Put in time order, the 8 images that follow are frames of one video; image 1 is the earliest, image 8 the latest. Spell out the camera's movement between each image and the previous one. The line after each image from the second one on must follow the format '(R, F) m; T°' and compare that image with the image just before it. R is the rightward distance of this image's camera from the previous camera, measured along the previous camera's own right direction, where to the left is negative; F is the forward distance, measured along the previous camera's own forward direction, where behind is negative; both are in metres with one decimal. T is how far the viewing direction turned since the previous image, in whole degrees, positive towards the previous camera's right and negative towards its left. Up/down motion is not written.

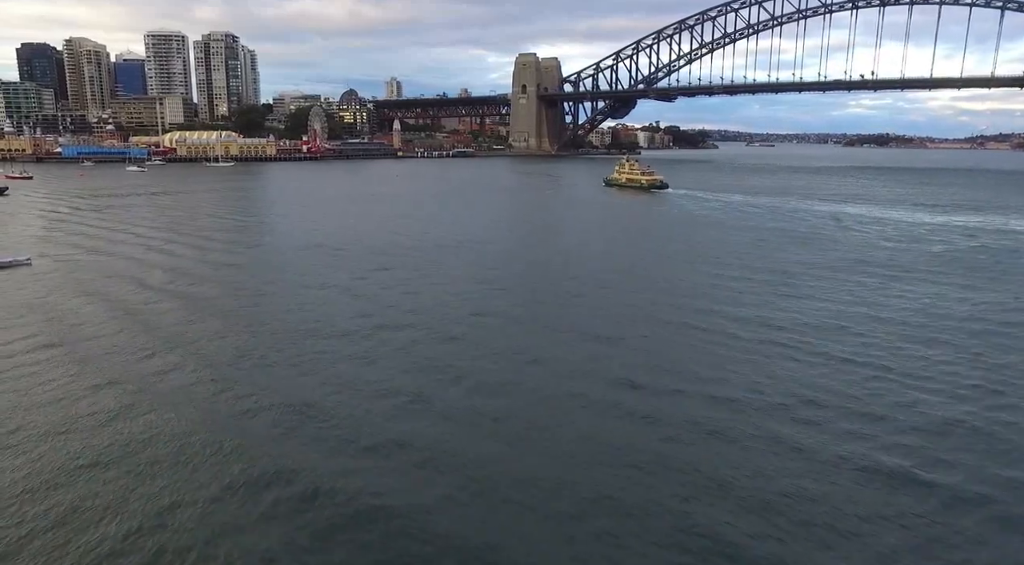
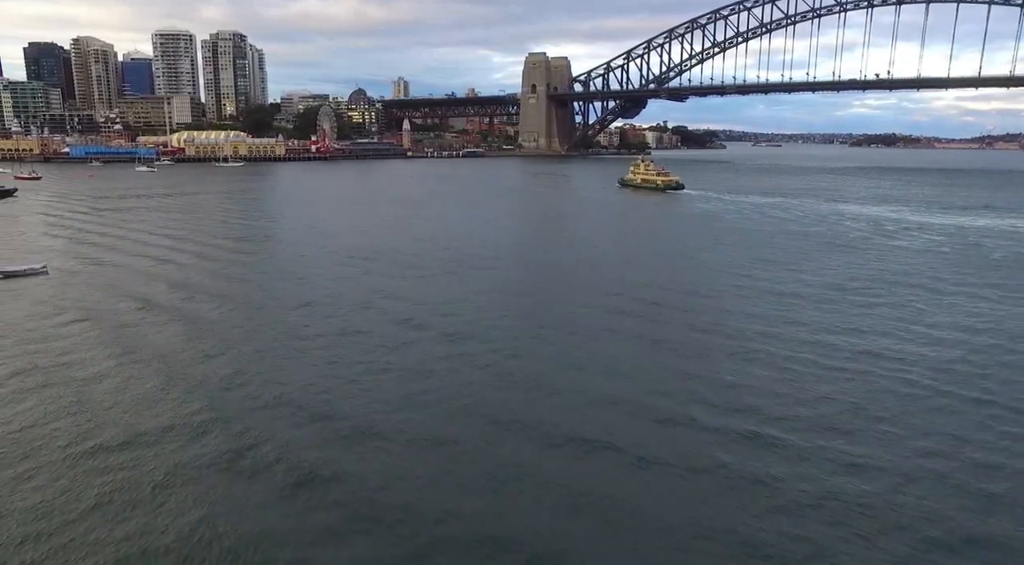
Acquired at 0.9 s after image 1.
(-0.3, +0.3) m; 0°
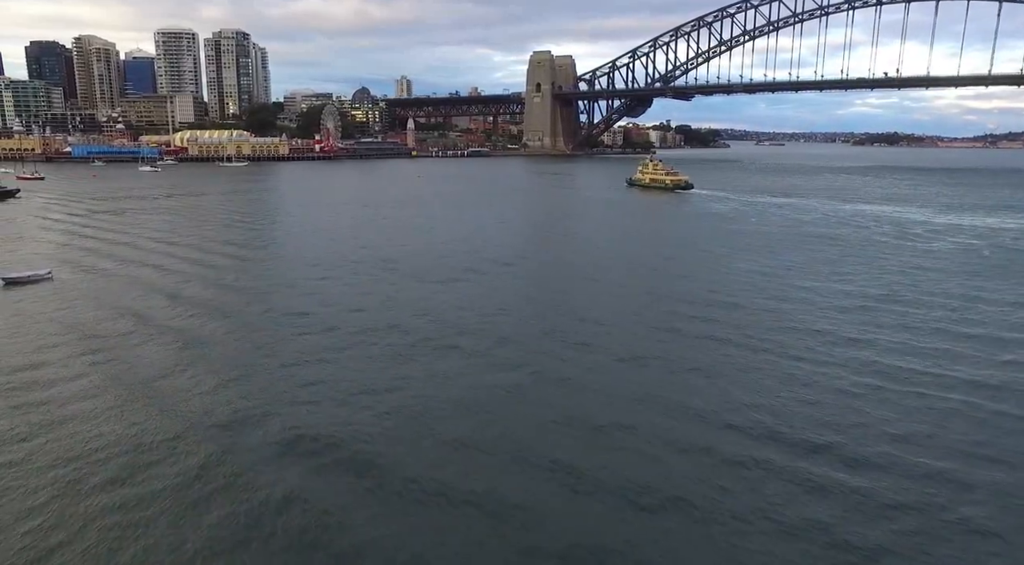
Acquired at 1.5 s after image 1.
(-0.2, +0.2) m; 0°
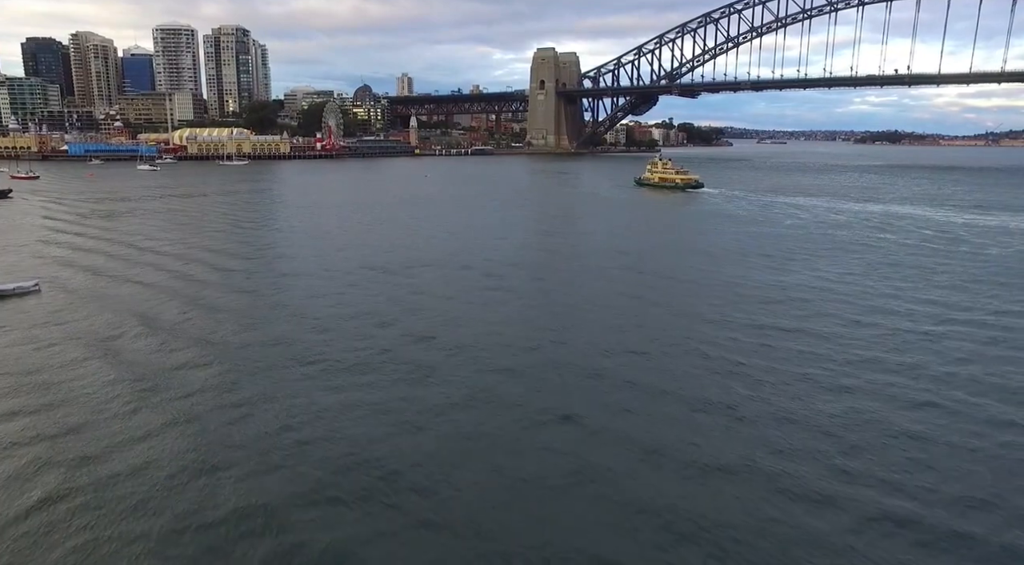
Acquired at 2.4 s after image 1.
(-0.2, +0.4) m; 0°
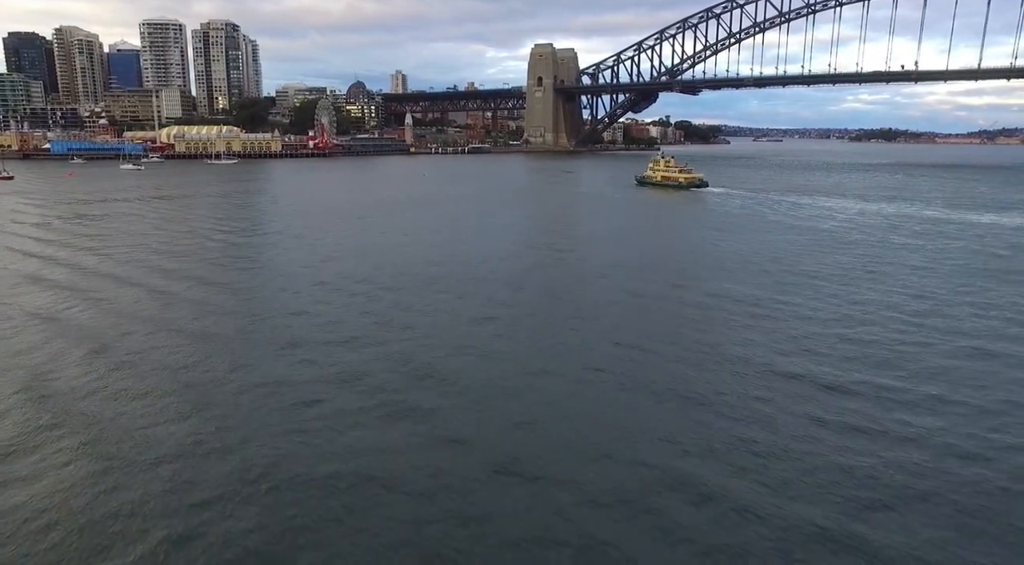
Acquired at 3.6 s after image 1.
(-0.2, +0.7) m; 0°
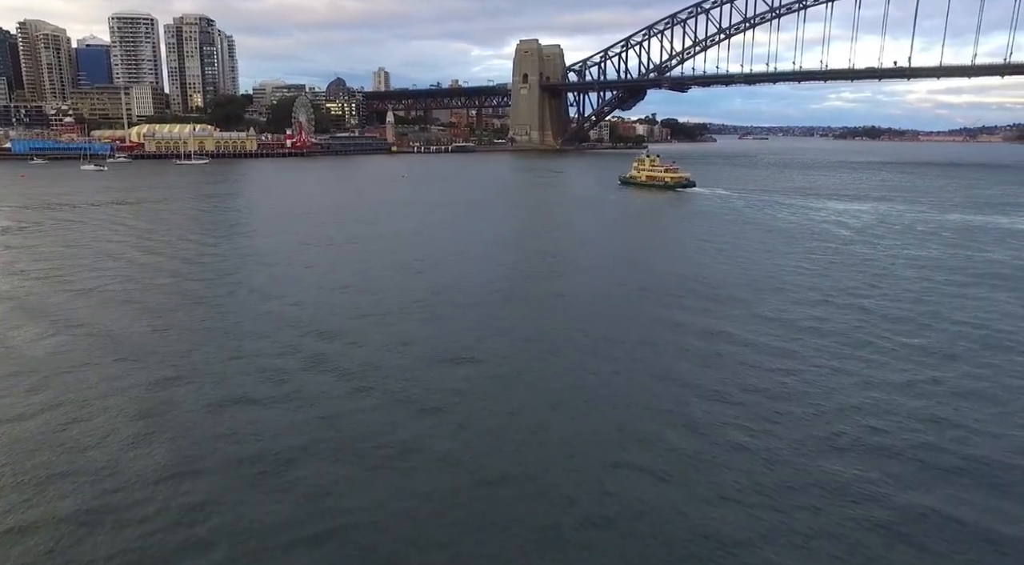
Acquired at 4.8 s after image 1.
(0.0, +0.8) m; +1°
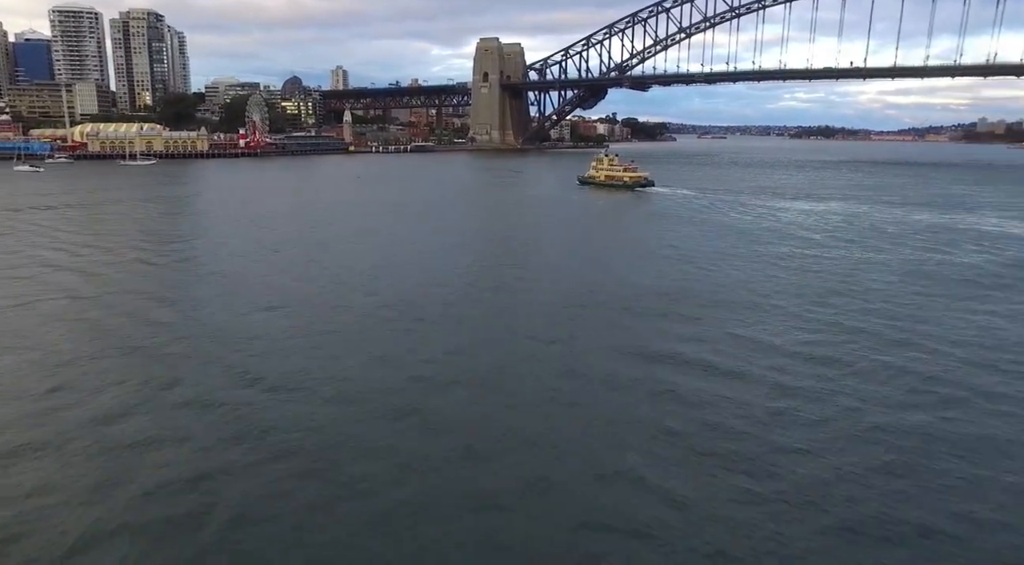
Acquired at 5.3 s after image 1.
(0.0, +0.4) m; +3°
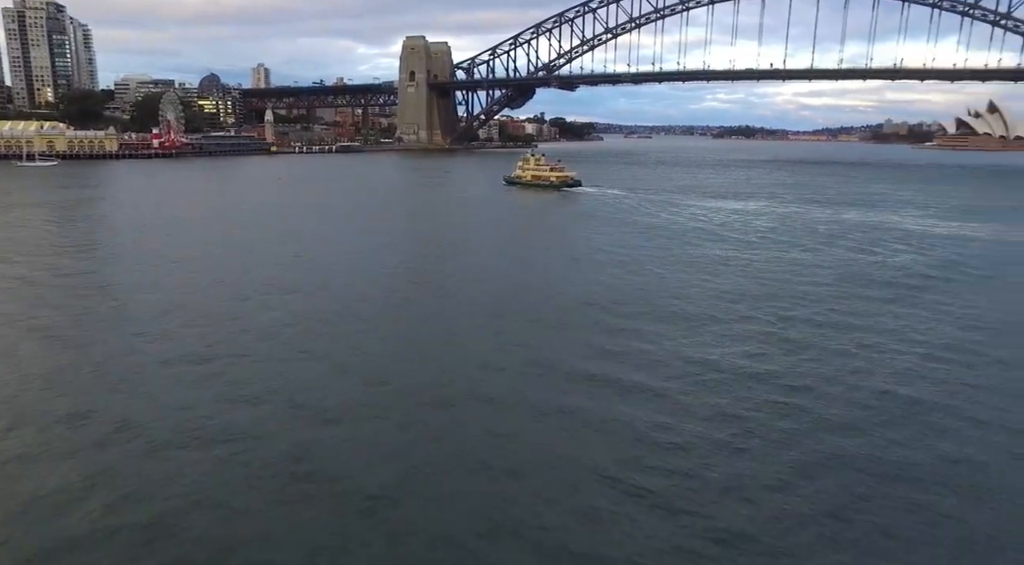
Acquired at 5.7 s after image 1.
(0.0, +0.3) m; +5°
